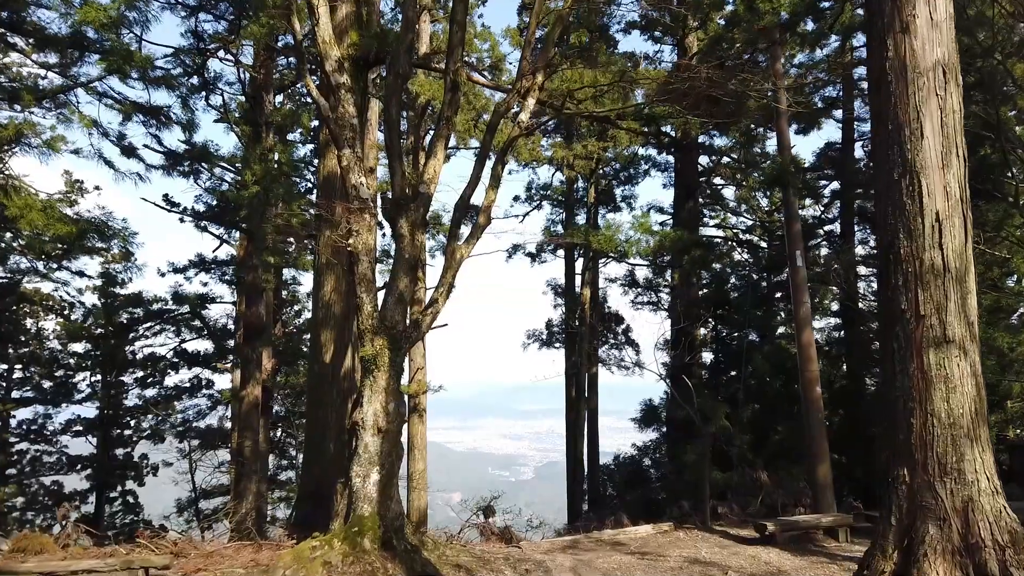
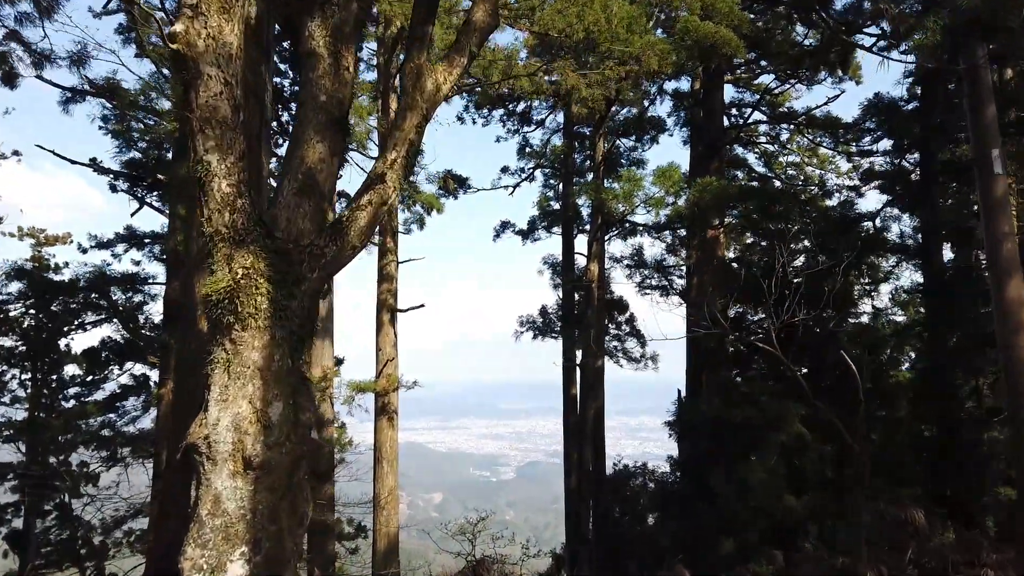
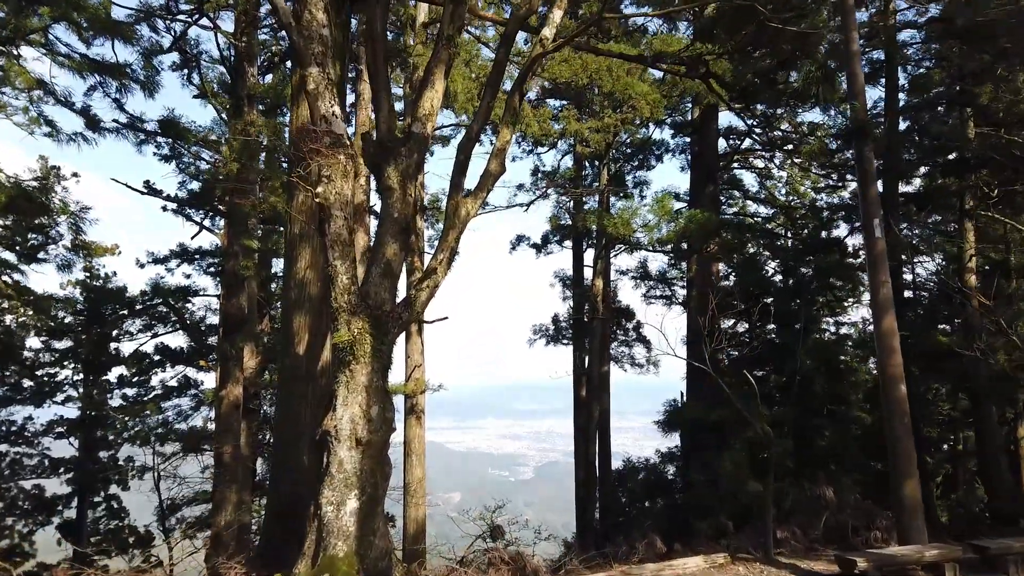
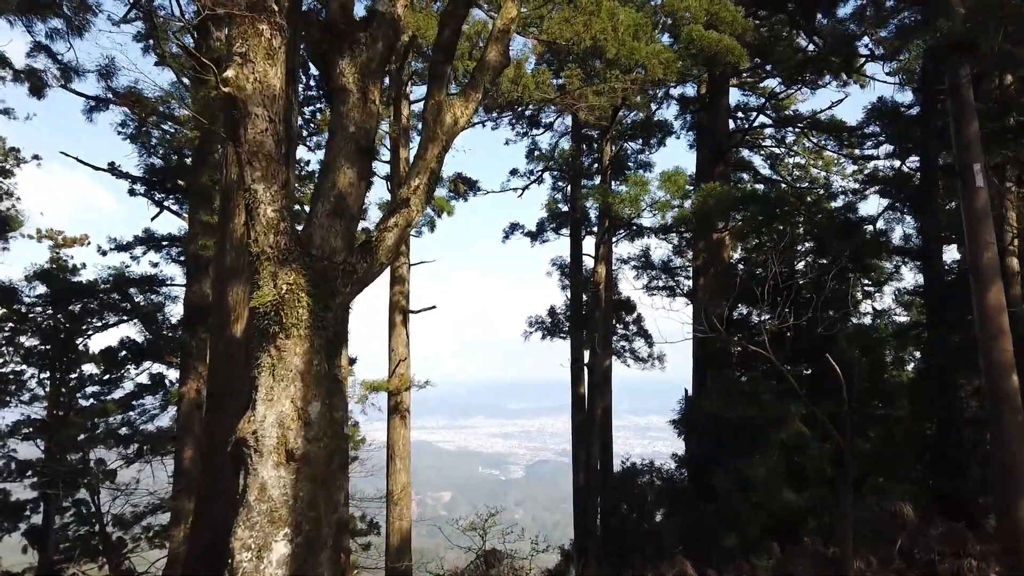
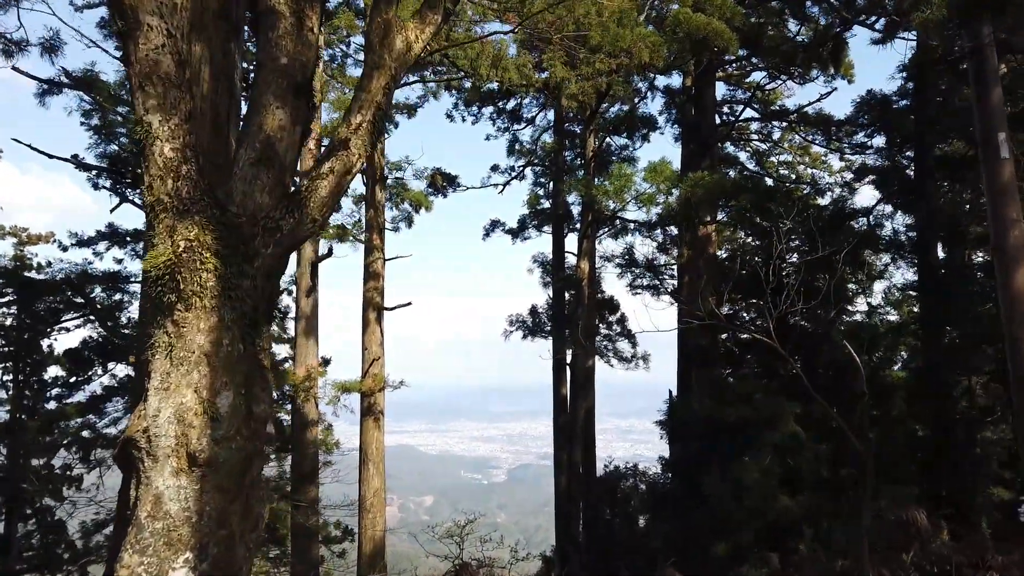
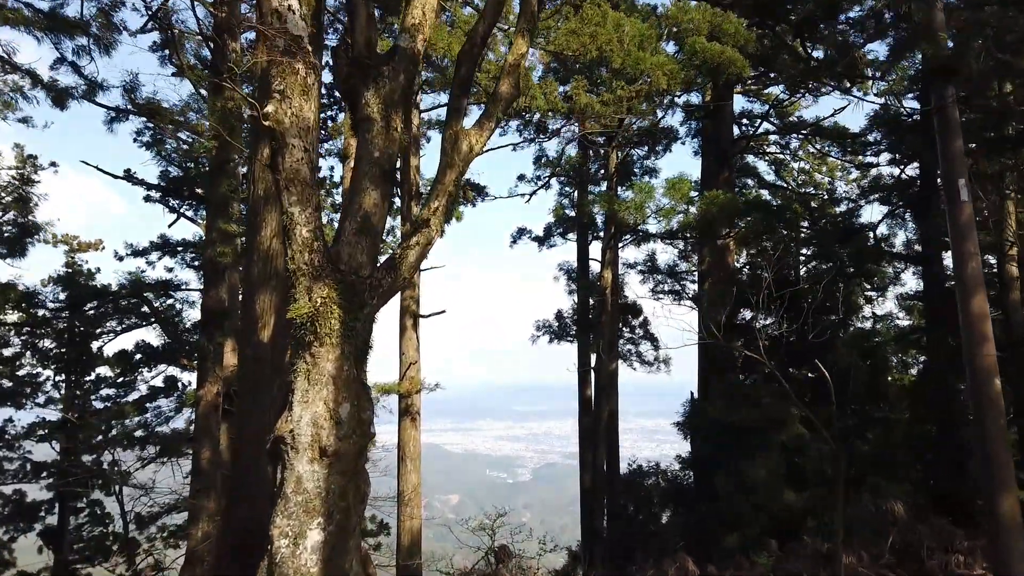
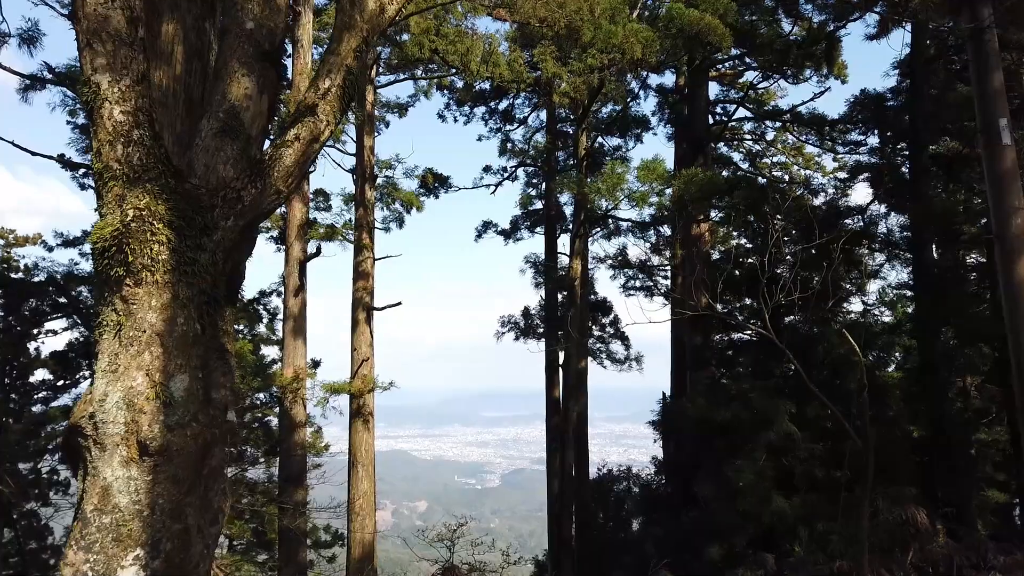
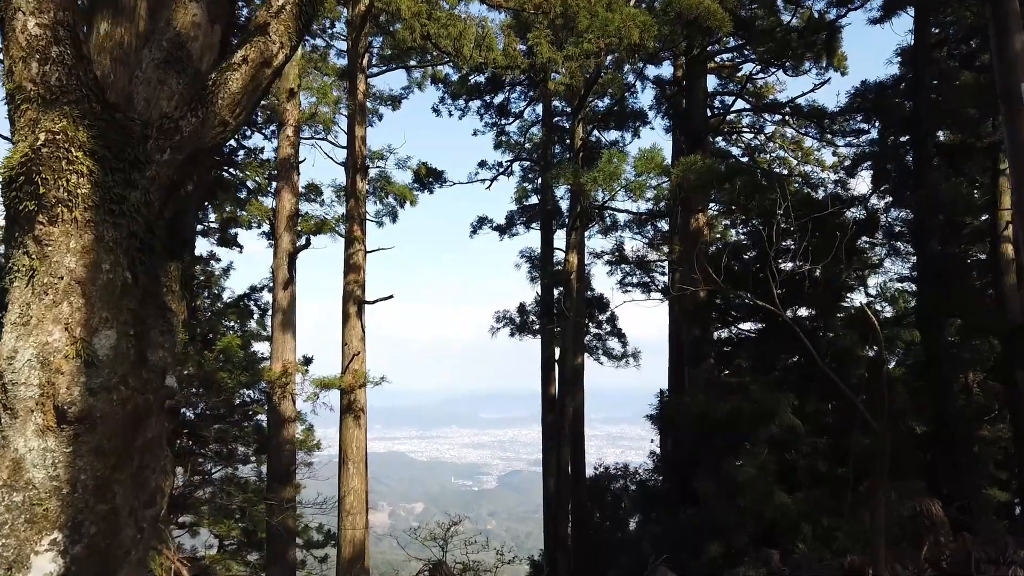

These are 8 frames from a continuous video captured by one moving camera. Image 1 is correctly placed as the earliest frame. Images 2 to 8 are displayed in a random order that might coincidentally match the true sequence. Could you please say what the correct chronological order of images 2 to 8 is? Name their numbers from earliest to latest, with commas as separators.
3, 6, 4, 2, 5, 7, 8
